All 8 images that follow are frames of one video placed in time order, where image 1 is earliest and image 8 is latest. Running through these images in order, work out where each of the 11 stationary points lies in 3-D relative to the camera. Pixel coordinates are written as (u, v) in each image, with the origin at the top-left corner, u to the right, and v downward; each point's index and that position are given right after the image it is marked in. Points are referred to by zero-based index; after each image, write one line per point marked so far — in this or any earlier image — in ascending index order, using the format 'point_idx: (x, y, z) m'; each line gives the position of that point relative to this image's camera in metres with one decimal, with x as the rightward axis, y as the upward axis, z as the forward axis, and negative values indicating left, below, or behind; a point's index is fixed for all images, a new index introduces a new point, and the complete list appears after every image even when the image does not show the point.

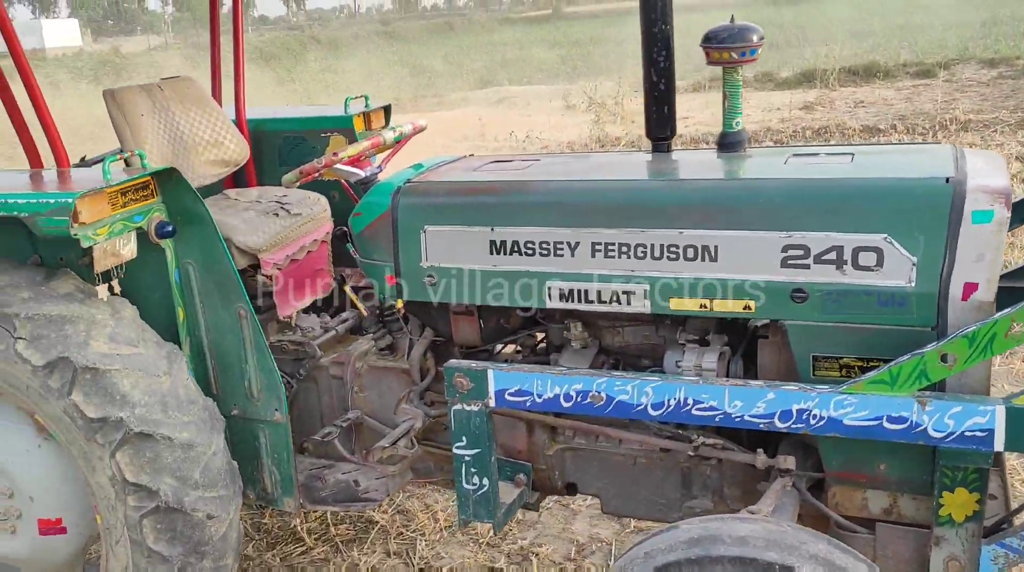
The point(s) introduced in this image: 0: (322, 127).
0: (-0.6, +0.5, +3.0) m
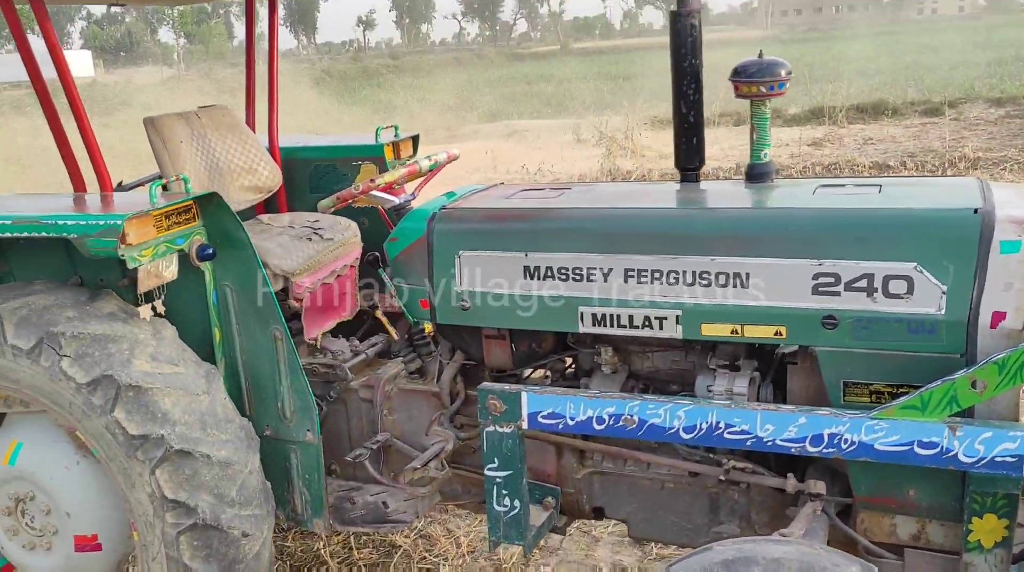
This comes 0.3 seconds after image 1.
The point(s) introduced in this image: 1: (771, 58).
0: (-0.5, +0.4, +3.1) m
1: (+0.6, +0.5, +2.2) m
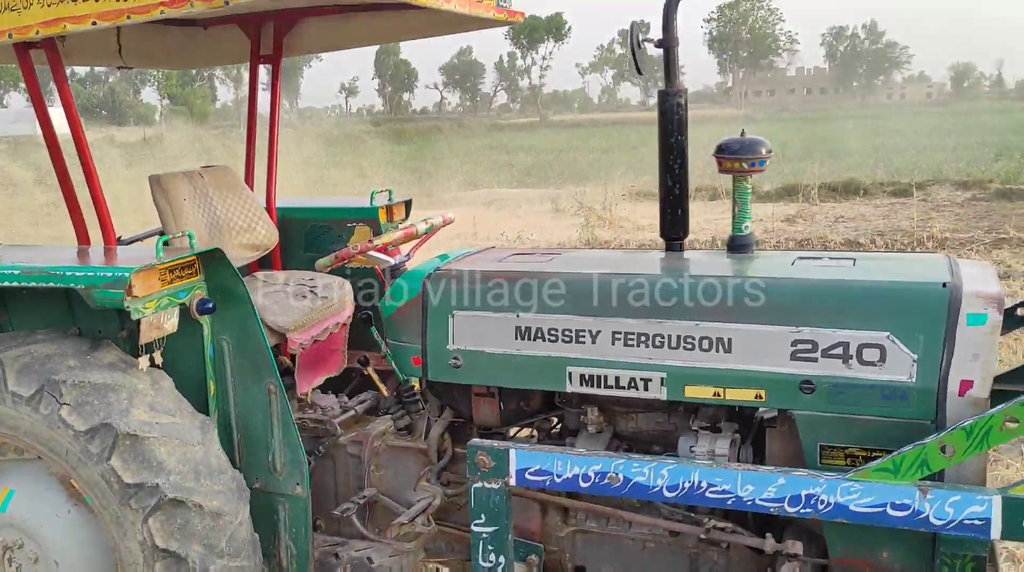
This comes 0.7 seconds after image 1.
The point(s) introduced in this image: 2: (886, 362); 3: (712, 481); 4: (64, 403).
0: (-0.6, +0.2, +3.2) m
1: (+0.6, +0.4, +2.4) m
2: (+0.8, -0.2, +1.9) m
3: (+0.4, -0.4, +2.0) m
4: (-1.0, -0.3, +2.1) m
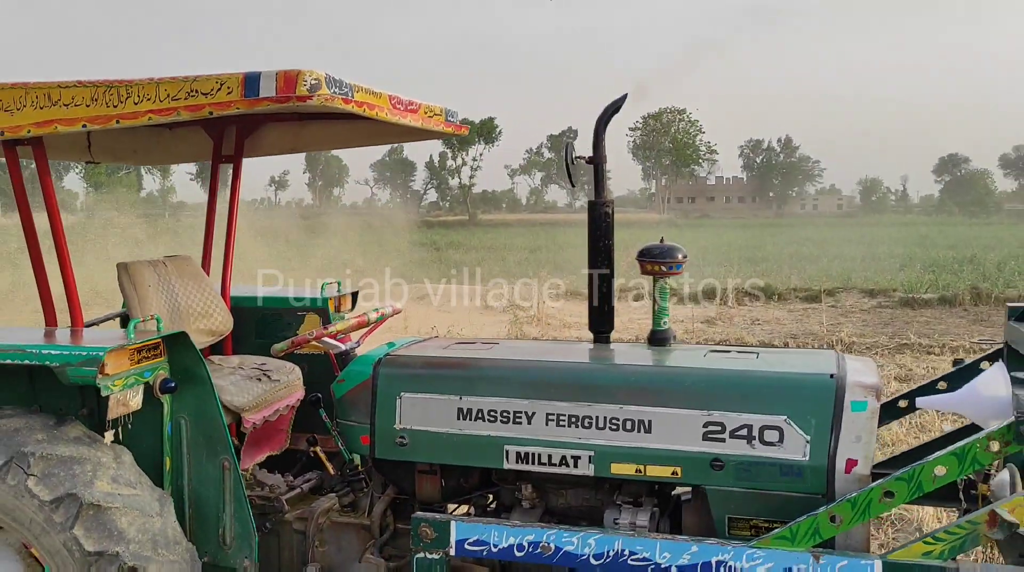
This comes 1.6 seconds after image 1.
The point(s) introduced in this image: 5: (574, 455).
0: (-0.8, -0.1, +3.4) m
1: (+0.5, +0.1, +2.7) m
2: (+0.6, -0.4, +2.2) m
3: (+0.3, -0.6, +2.2) m
4: (-1.1, -0.4, +2.2) m
5: (+0.2, -0.4, +2.4) m
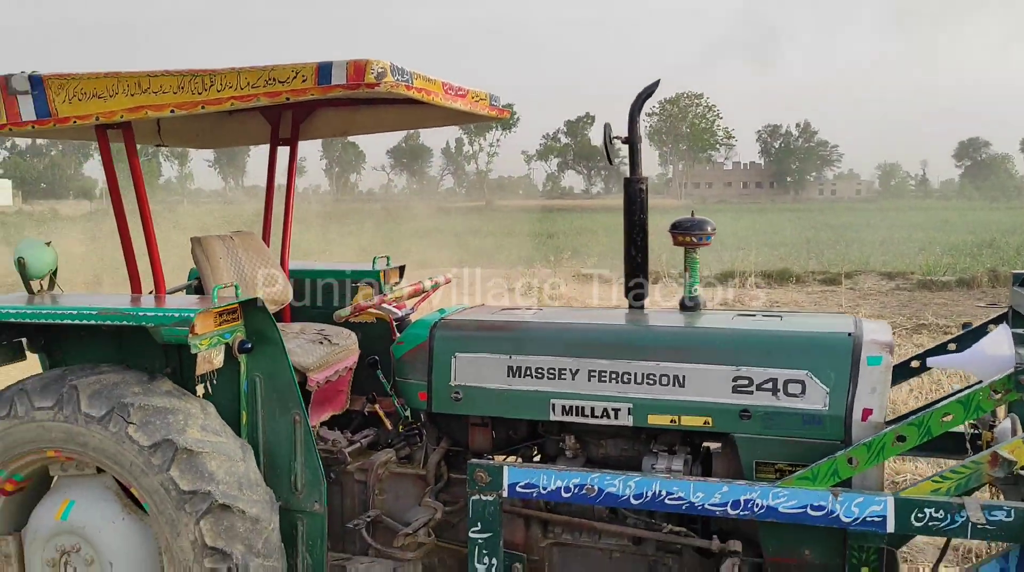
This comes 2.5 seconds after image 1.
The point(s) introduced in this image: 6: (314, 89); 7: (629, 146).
0: (-0.6, 0.0, +3.6) m
1: (+0.6, +0.2, +2.9) m
2: (+0.8, -0.3, +2.4) m
3: (+0.4, -0.5, +2.4) m
4: (-1.0, -0.4, +2.5) m
5: (+0.3, -0.3, +2.6) m
6: (-0.5, +0.5, +2.5) m
7: (+0.4, +0.5, +3.0) m
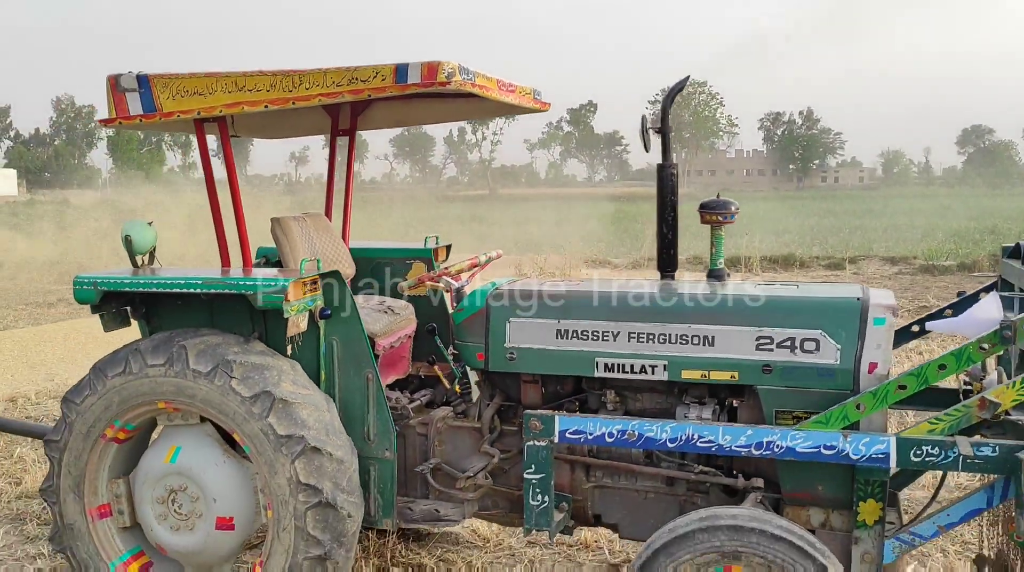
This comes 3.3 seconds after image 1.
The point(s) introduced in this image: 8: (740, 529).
0: (-0.5, +0.1, +4.0) m
1: (+0.8, +0.3, +3.3) m
2: (+0.9, -0.2, +2.8) m
3: (+0.6, -0.4, +2.8) m
4: (-0.9, -0.3, +2.9) m
5: (+0.4, -0.3, +3.0) m
6: (-0.4, +0.6, +2.8) m
7: (+0.5, +0.6, +3.4) m
8: (+0.6, -0.7, +2.6) m
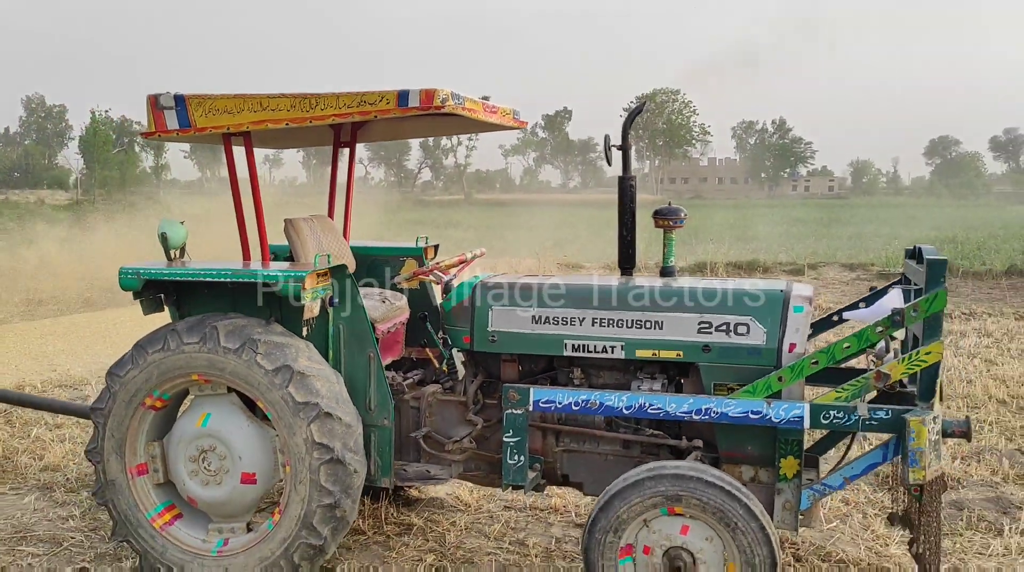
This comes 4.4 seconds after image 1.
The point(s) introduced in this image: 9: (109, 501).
0: (-0.6, +0.2, +4.5) m
1: (+0.7, +0.3, +3.8) m
2: (+0.9, -0.2, +3.4) m
3: (+0.5, -0.4, +3.4) m
4: (-0.9, -0.2, +3.4) m
5: (+0.4, -0.2, +3.5) m
6: (-0.4, +0.6, +3.4) m
7: (+0.5, +0.6, +3.9) m
8: (+0.6, -0.6, +3.1) m
9: (-1.6, -0.8, +3.6) m
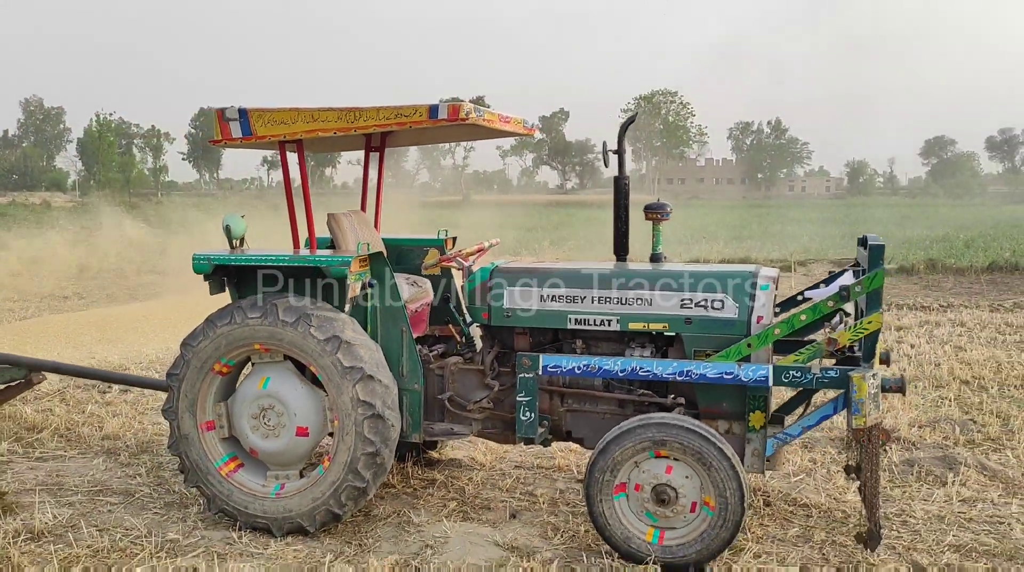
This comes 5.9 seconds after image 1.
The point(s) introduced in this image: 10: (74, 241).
0: (-0.5, +0.2, +5.2) m
1: (+0.7, +0.4, +4.5) m
2: (+0.9, -0.1, +4.0) m
3: (+0.6, -0.3, +4.0) m
4: (-0.9, -0.2, +4.0) m
5: (+0.4, -0.2, +4.2) m
6: (-0.4, +0.7, +4.0) m
7: (+0.5, +0.7, +4.6) m
8: (+0.6, -0.6, +3.8) m
9: (-1.5, -0.8, +4.2) m
10: (-8.2, +0.8, +17.4) m
